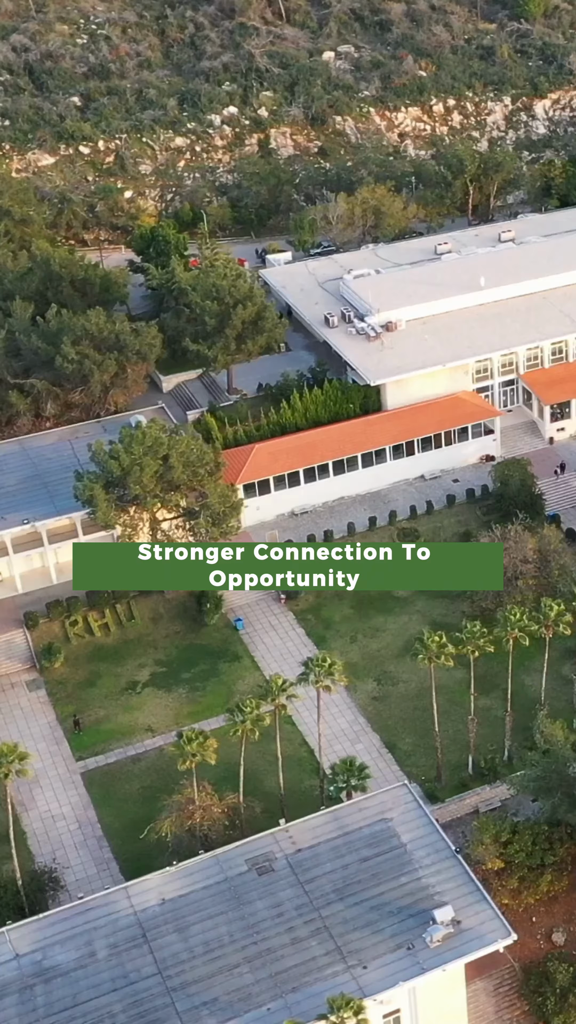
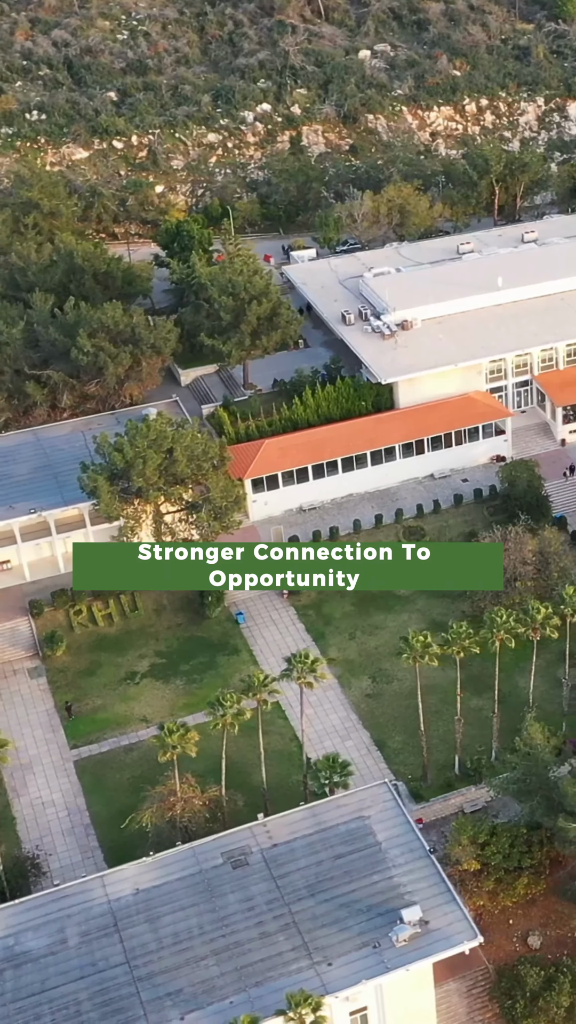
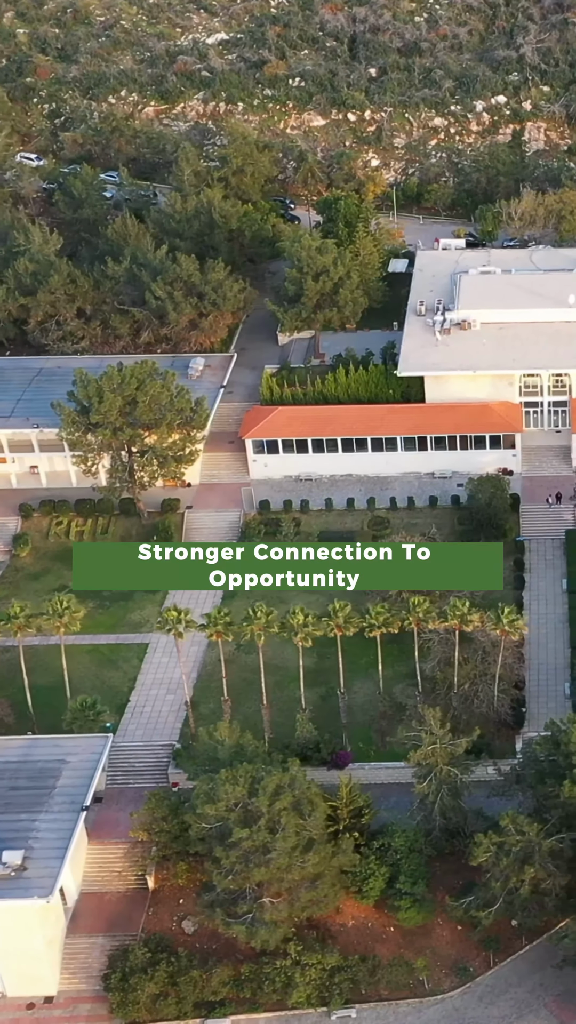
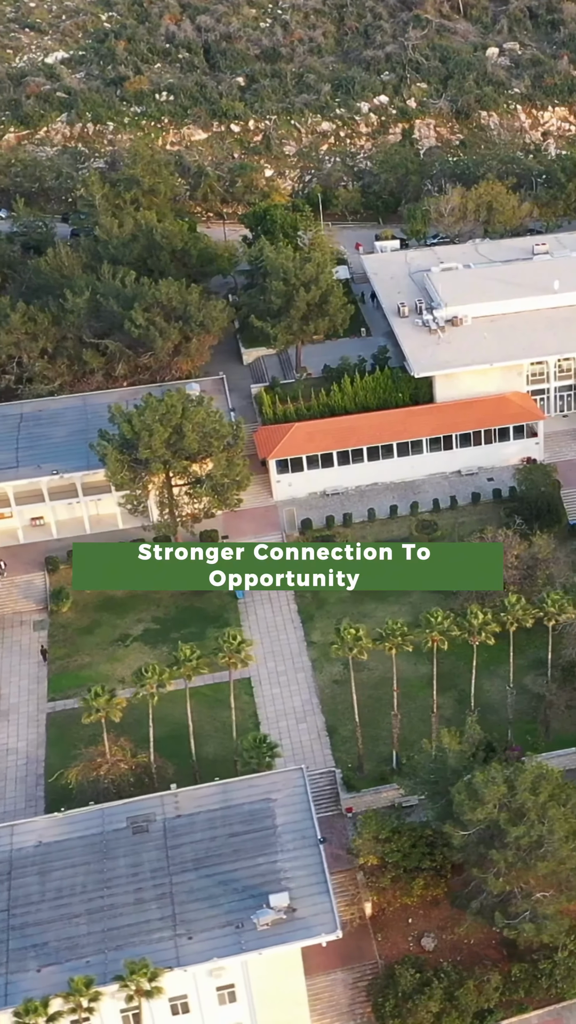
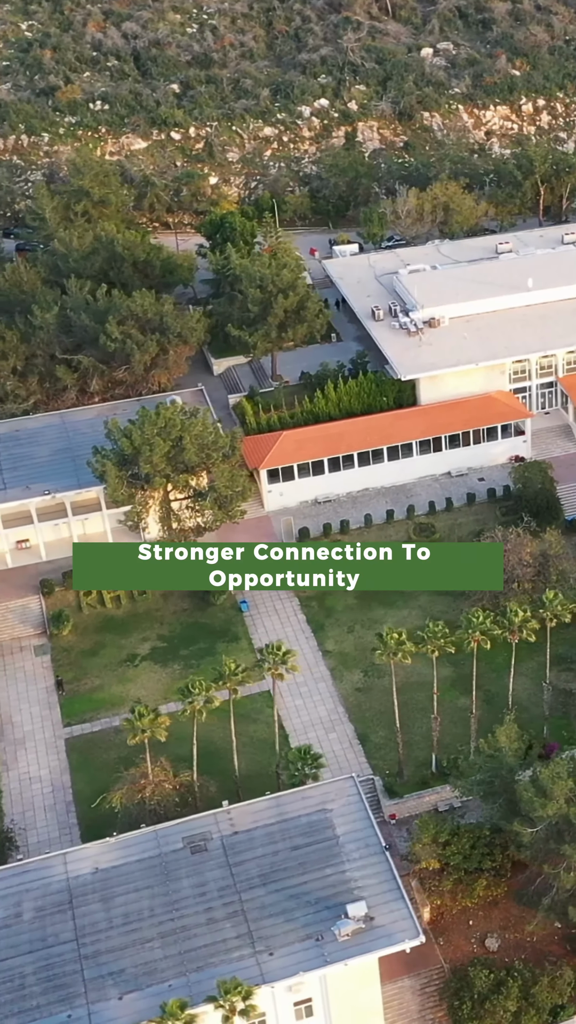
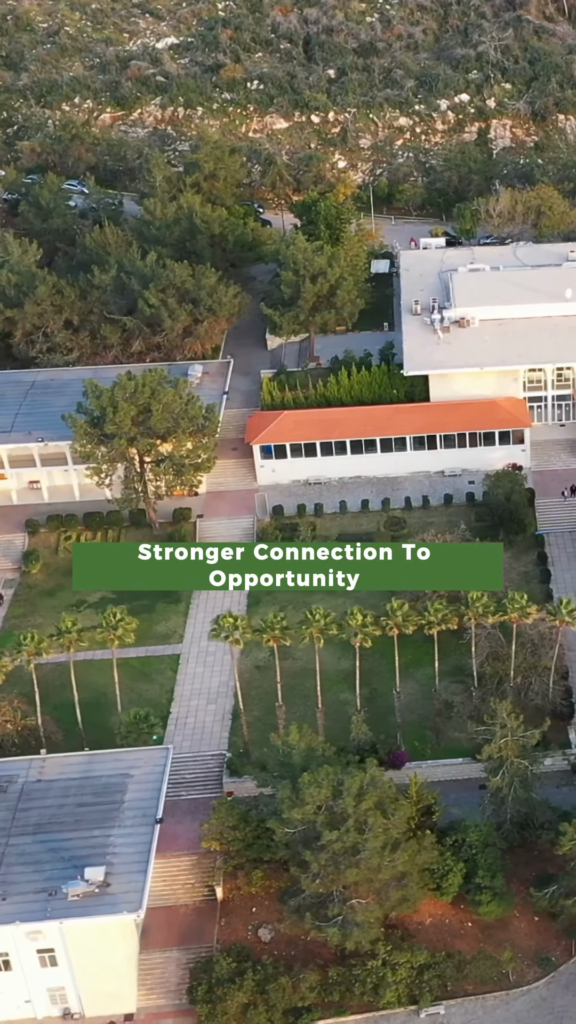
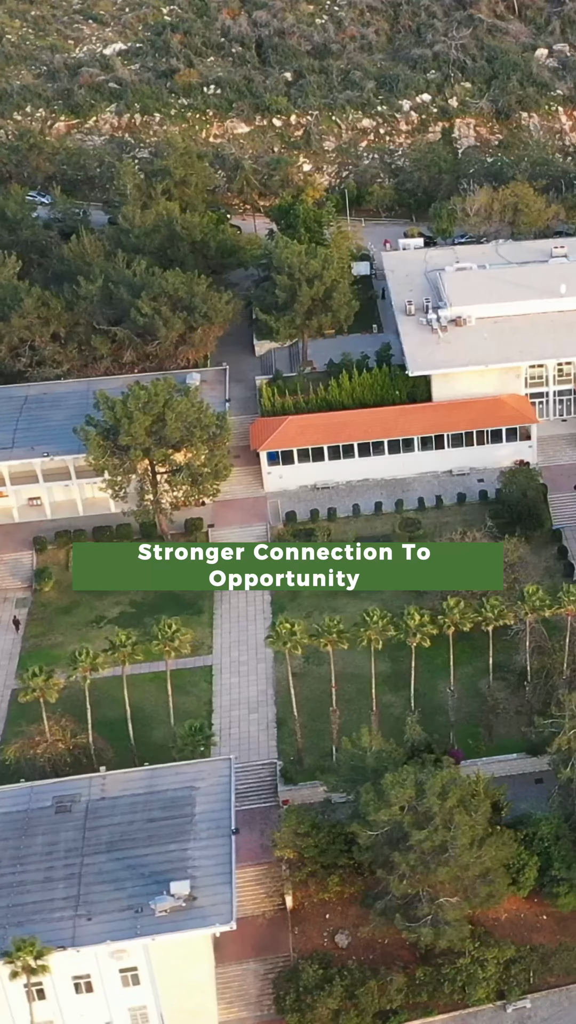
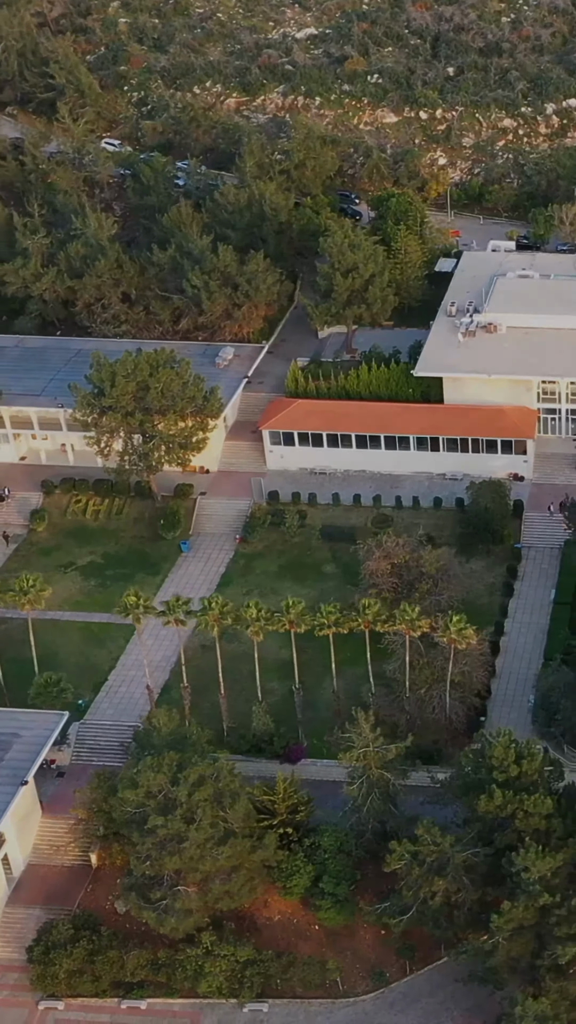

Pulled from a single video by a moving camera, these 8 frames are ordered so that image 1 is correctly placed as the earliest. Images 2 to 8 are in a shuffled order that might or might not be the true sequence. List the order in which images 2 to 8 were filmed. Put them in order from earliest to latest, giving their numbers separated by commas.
2, 5, 4, 7, 6, 3, 8
